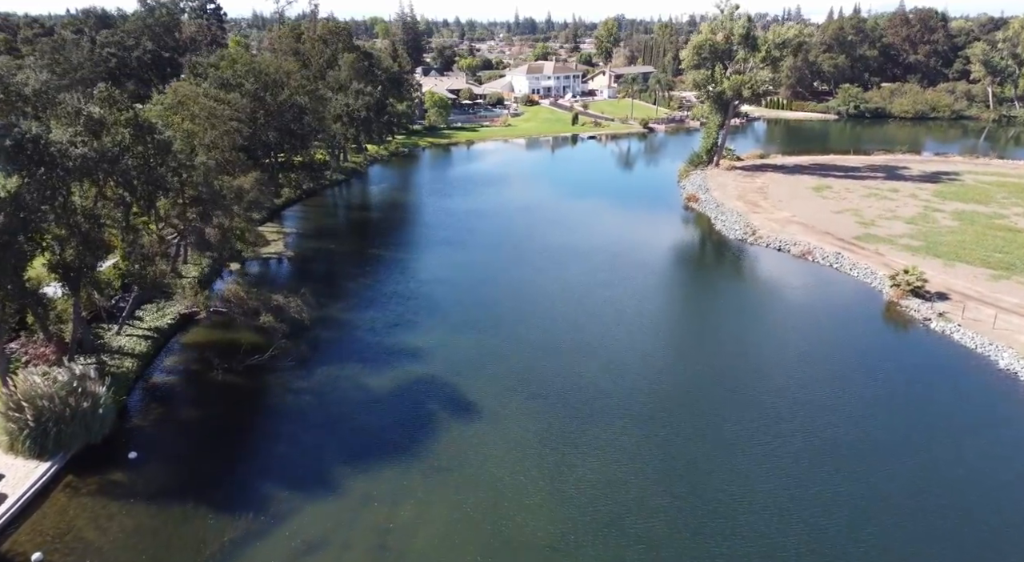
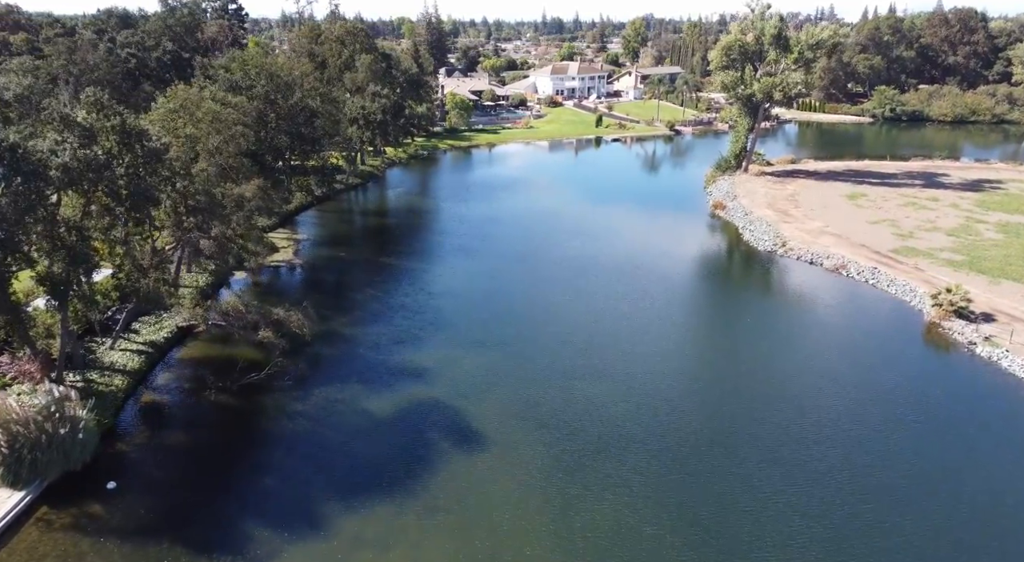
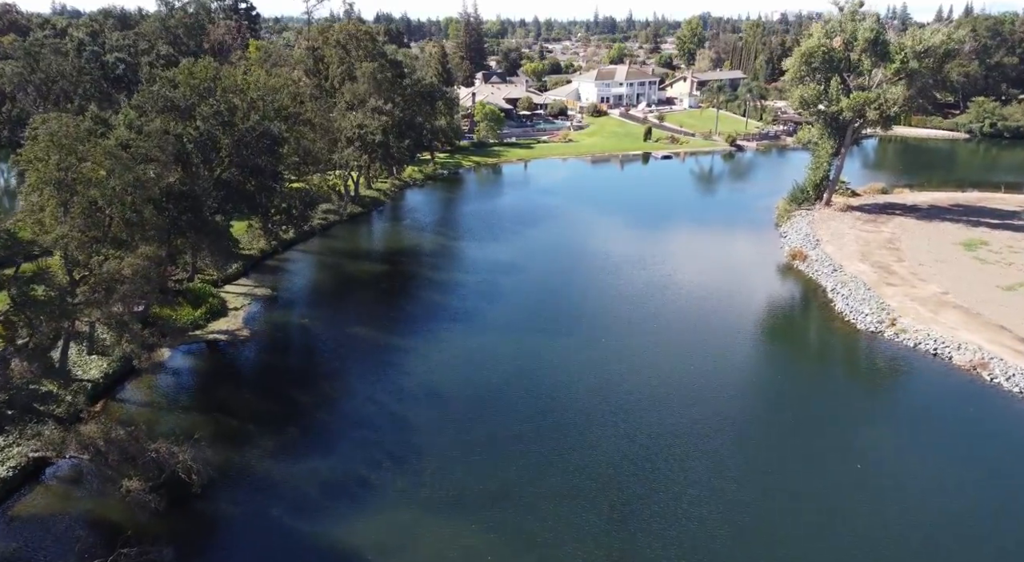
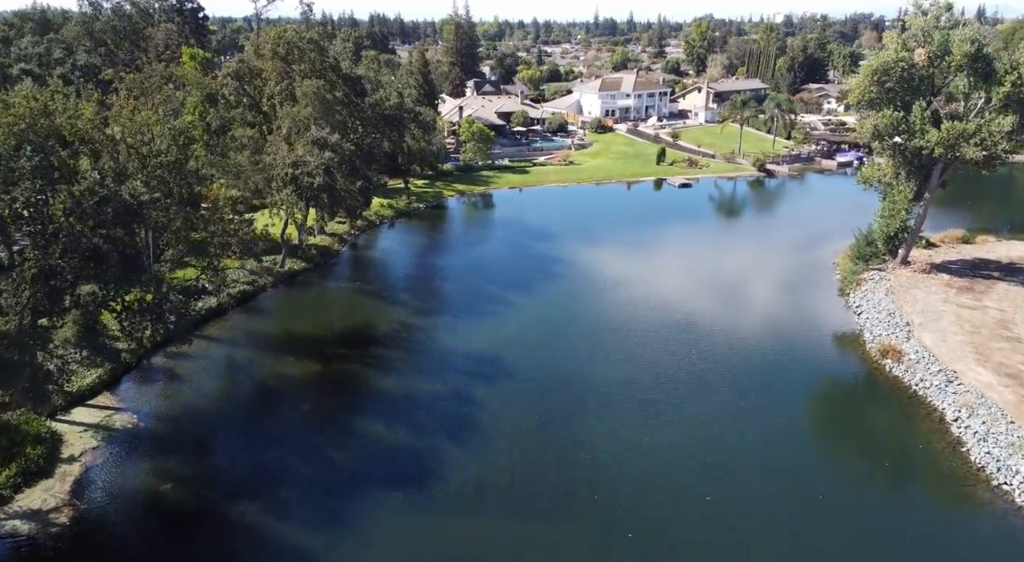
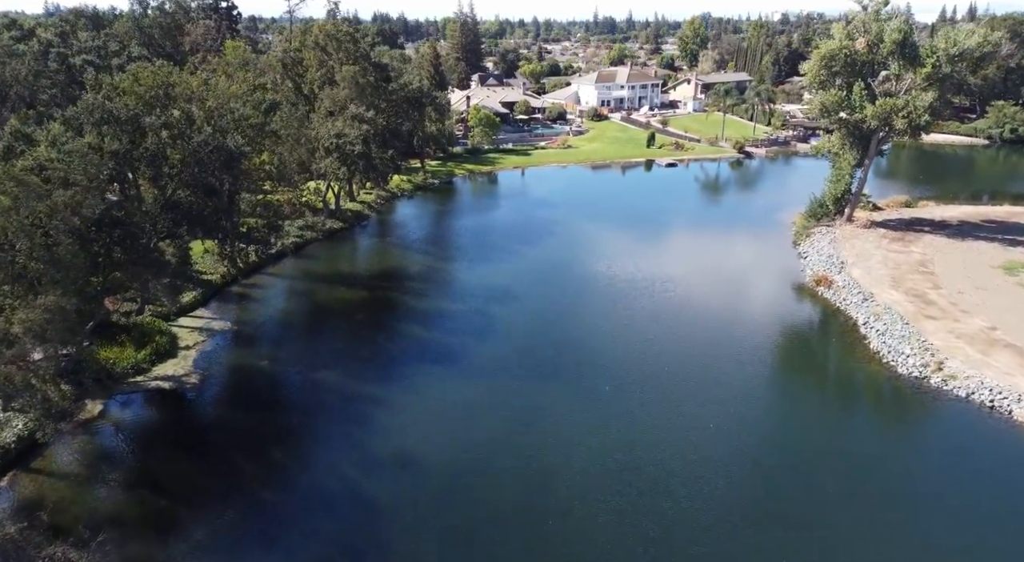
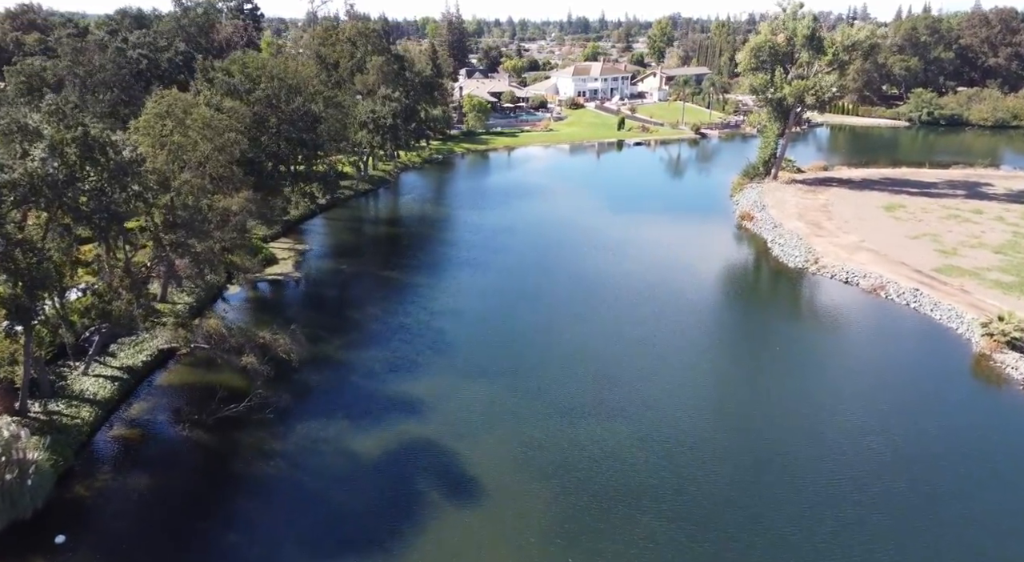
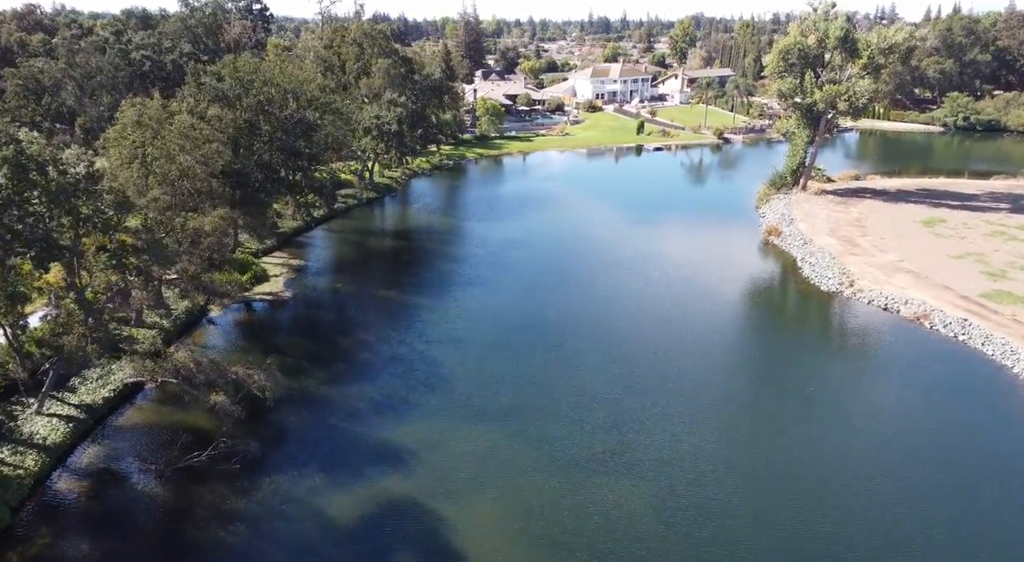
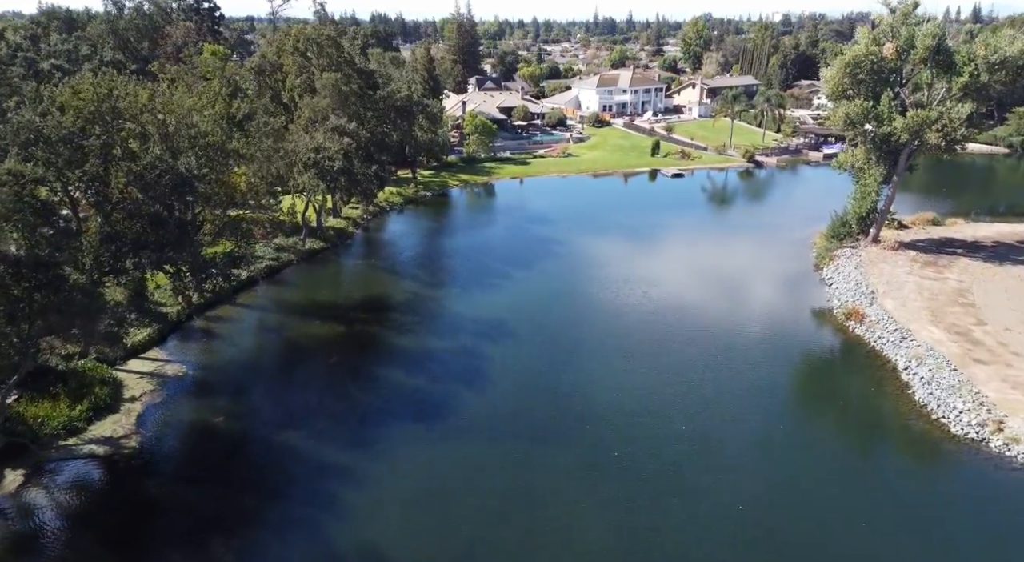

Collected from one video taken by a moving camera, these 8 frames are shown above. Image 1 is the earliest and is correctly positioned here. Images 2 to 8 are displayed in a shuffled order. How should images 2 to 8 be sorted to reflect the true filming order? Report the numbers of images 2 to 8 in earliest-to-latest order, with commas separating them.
2, 6, 7, 3, 5, 8, 4
